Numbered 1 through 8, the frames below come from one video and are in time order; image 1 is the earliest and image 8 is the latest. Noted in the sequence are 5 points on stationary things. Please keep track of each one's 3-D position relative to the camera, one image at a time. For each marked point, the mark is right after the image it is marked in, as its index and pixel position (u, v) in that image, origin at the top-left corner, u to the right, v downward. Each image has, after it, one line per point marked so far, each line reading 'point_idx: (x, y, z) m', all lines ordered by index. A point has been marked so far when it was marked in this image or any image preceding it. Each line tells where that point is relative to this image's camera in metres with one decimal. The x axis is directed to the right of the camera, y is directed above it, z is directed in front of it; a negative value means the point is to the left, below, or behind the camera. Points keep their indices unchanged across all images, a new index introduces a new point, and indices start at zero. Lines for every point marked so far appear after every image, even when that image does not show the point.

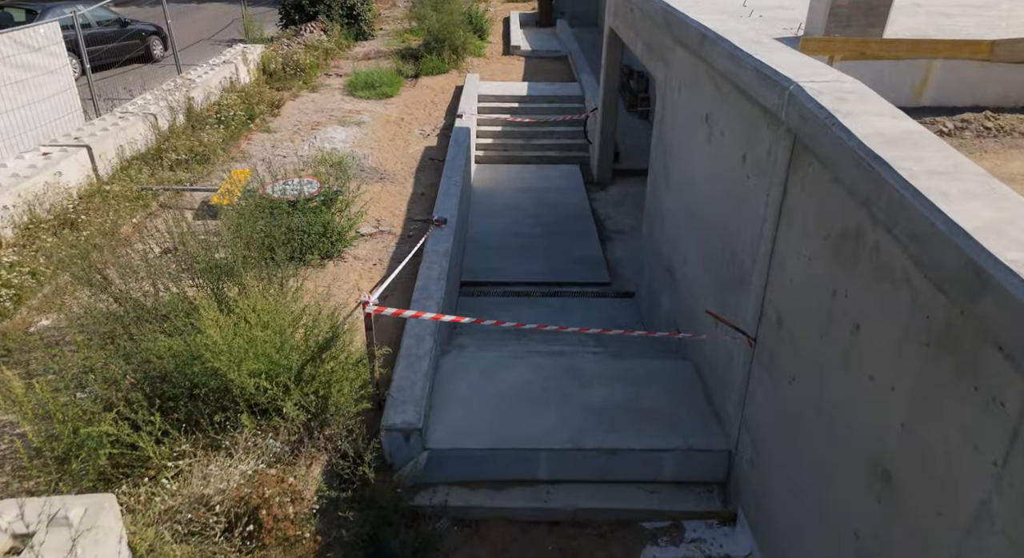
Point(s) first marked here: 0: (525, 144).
0: (+0.2, +2.5, +13.9) m
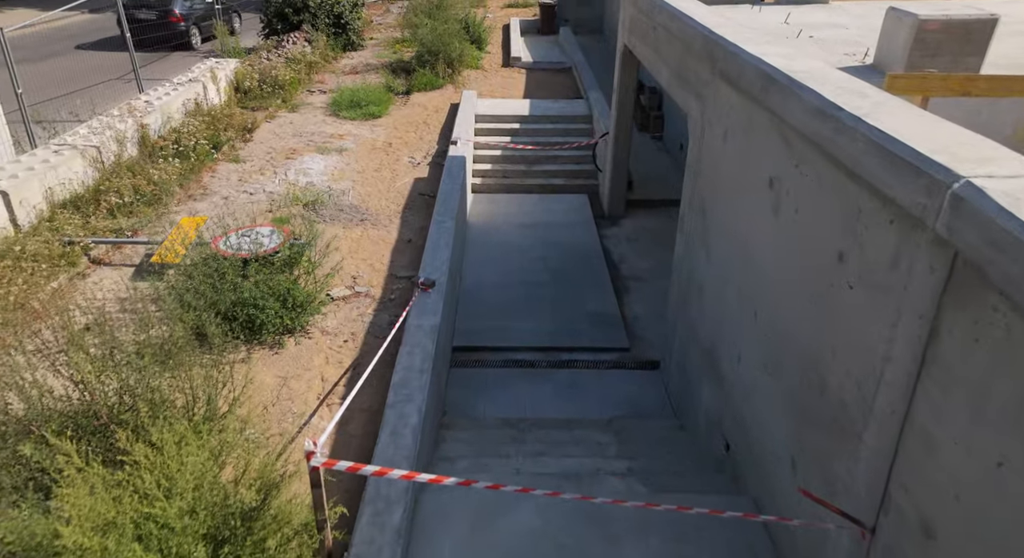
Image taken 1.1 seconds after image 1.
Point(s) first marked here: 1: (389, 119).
0: (+0.2, +1.8, +12.5) m
1: (-2.2, +2.7, +13.1) m
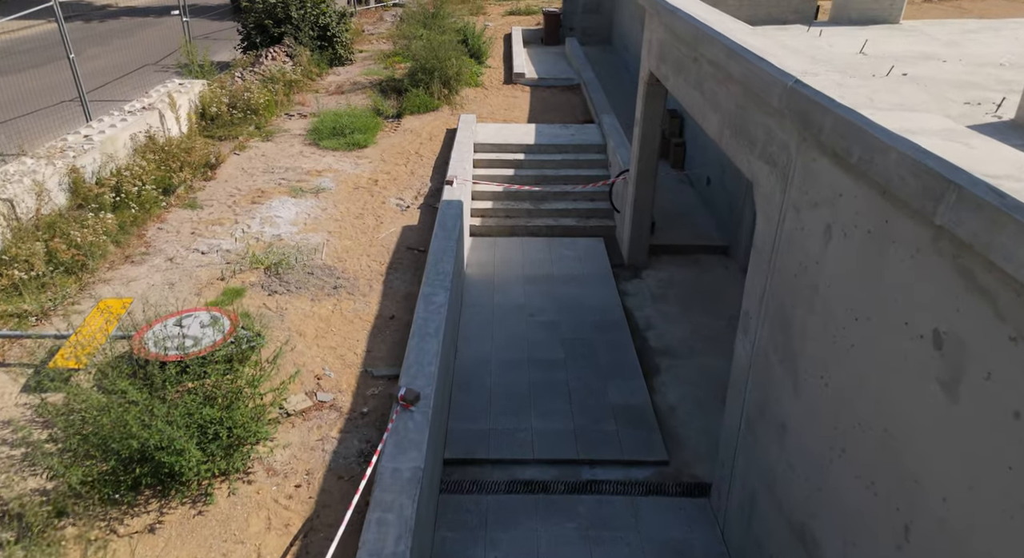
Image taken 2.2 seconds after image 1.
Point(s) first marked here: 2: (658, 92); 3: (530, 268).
0: (+0.3, +1.0, +11.0) m
1: (-2.1, +2.0, +11.6) m
2: (+1.7, +2.2, +8.8) m
3: (+0.2, +0.1, +9.5) m
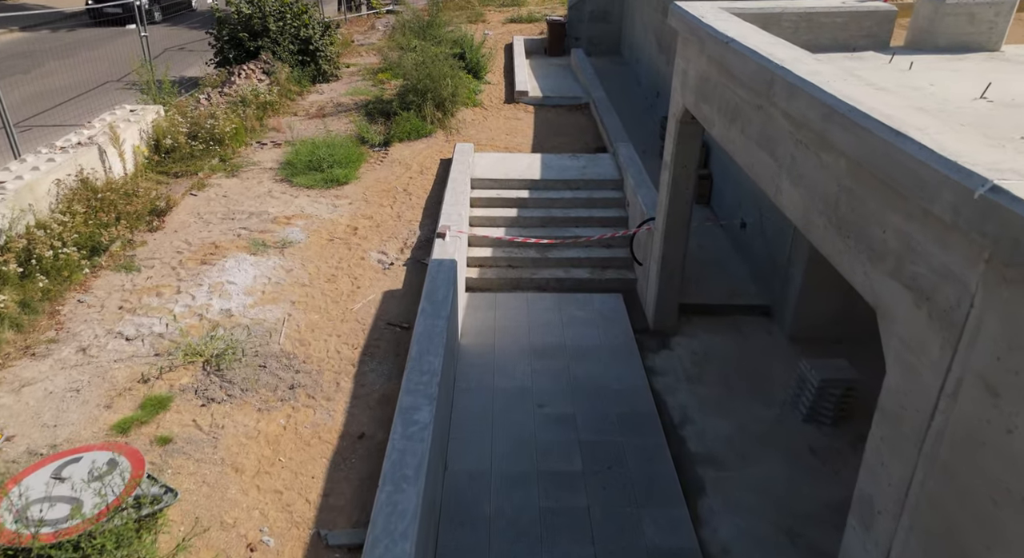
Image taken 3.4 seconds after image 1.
0: (+0.3, +0.3, +9.4) m
1: (-2.1, +1.2, +10.0) m
2: (+1.8, +1.4, +7.3) m
3: (+0.3, -0.6, +7.9) m
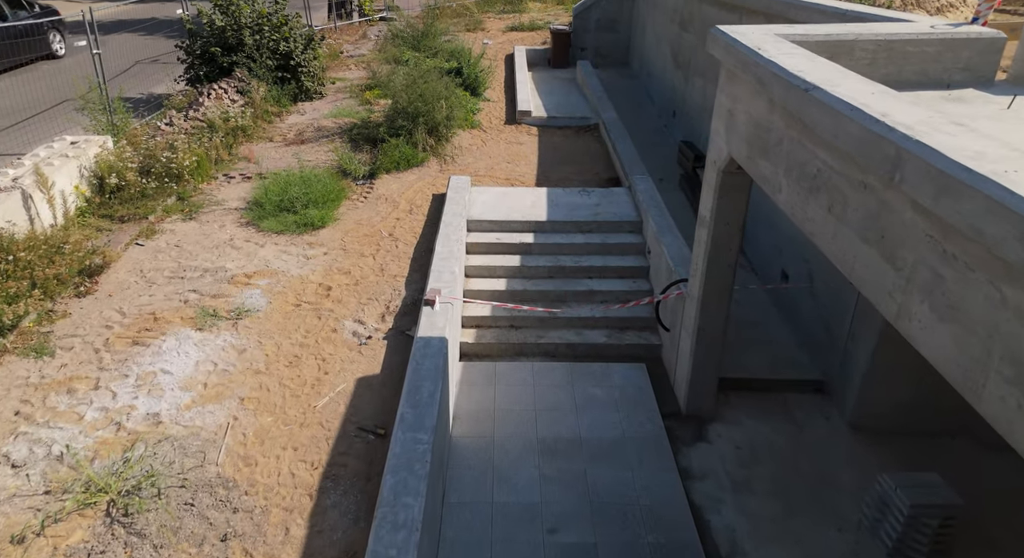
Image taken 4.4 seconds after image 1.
0: (+0.4, -0.4, +8.0) m
1: (-2.1, +0.5, +8.6) m
2: (+1.8, +0.8, +5.9) m
3: (+0.3, -1.3, +6.5) m
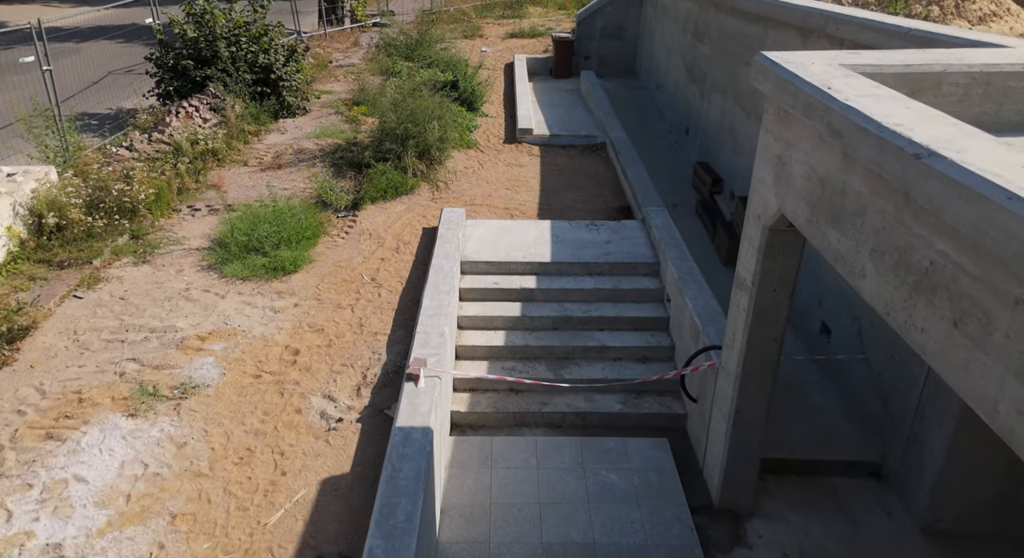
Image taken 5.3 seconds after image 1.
0: (+0.3, -0.9, +6.9) m
1: (-2.1, 0.0, +7.6) m
2: (+1.8, +0.2, +4.8) m
3: (+0.3, -1.8, +5.4) m
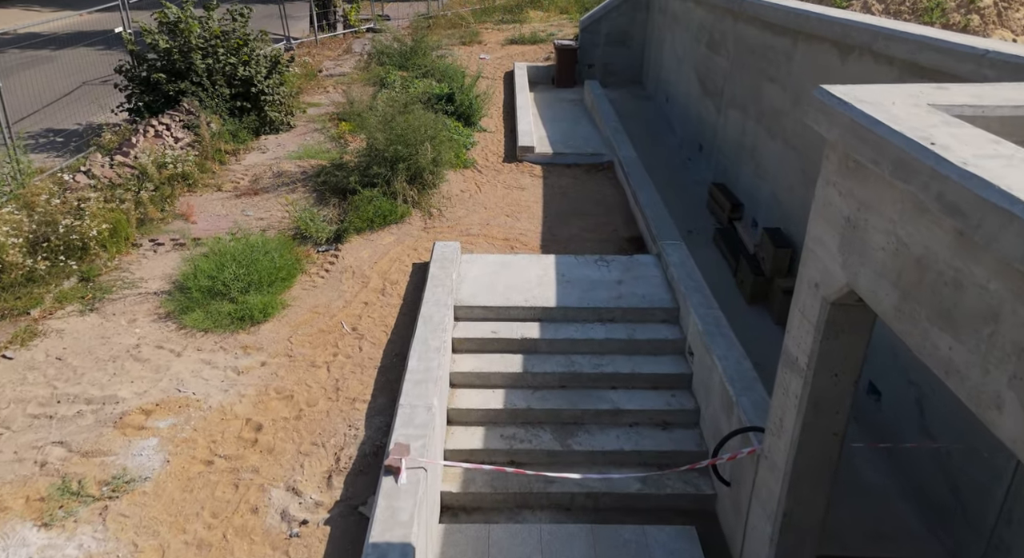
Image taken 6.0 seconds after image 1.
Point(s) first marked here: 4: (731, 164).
0: (+0.3, -1.4, +6.0) m
1: (-2.1, -0.4, +6.6) m
2: (+1.8, -0.2, +3.9) m
3: (+0.3, -2.2, +4.5) m
4: (+3.1, +1.6, +10.5) m
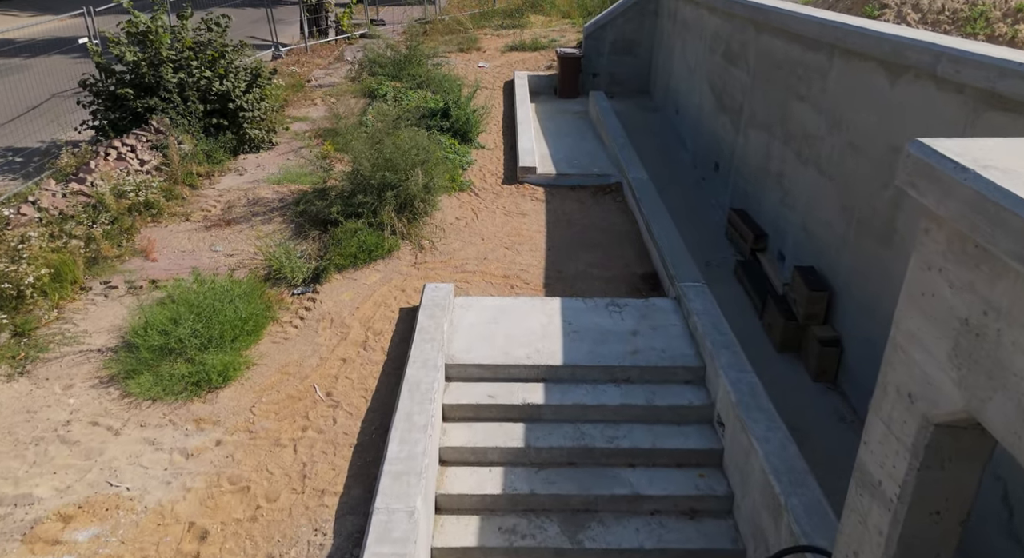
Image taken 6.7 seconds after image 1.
0: (+0.3, -1.8, +5.1) m
1: (-2.1, -0.9, +5.7) m
2: (+1.8, -0.7, +2.9) m
3: (+0.3, -2.7, +3.6) m
4: (+3.1, +1.1, +9.5) m
